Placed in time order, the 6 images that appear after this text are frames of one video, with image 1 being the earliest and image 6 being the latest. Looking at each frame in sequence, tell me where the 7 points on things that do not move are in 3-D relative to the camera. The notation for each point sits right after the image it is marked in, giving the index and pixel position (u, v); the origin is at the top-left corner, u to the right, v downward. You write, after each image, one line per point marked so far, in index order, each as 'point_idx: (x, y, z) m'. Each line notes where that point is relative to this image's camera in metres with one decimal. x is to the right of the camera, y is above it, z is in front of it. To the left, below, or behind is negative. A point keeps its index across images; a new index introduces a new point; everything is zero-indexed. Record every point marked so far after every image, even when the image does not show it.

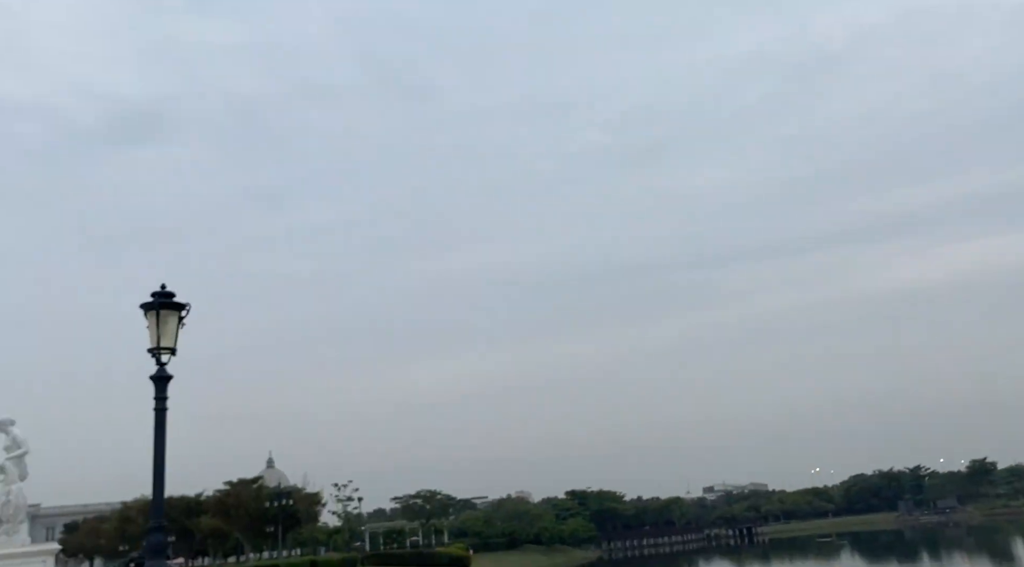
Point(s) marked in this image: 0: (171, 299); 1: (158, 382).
0: (-3.2, -0.1, +7.5) m
1: (-3.1, -0.9, +7.2) m
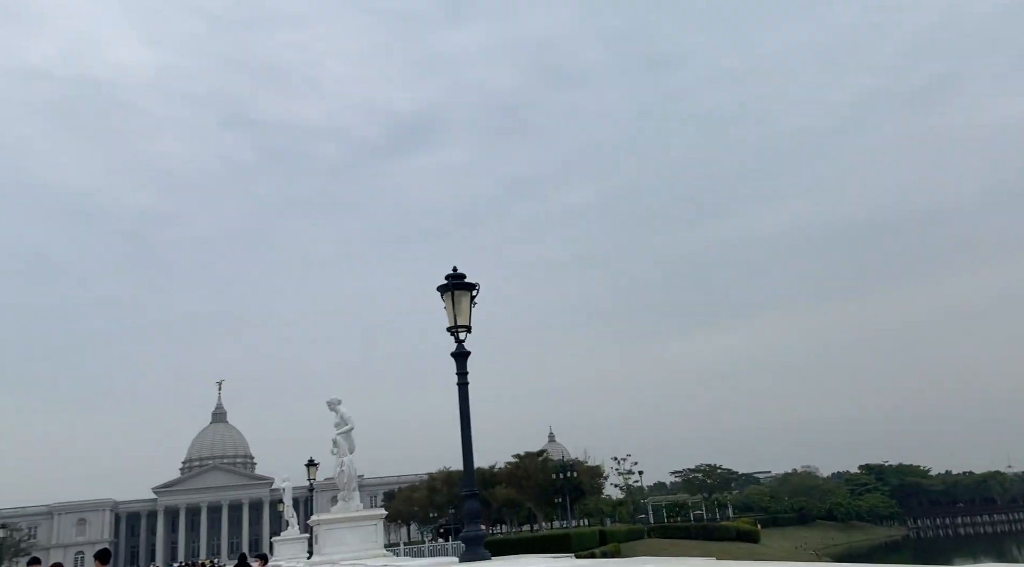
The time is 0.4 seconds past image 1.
0: (-0.5, +0.1, +8.1) m
1: (-0.5, -0.7, +7.9) m
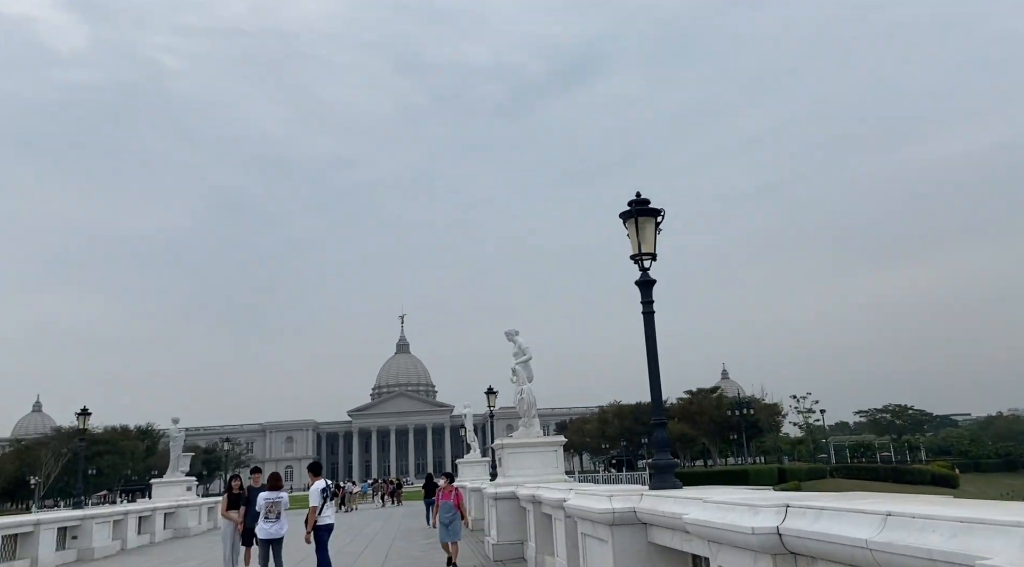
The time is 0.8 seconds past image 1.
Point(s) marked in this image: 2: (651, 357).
0: (+1.3, +0.8, +7.9) m
1: (+1.3, 0.0, +7.7) m
2: (+1.3, -0.7, +7.6) m
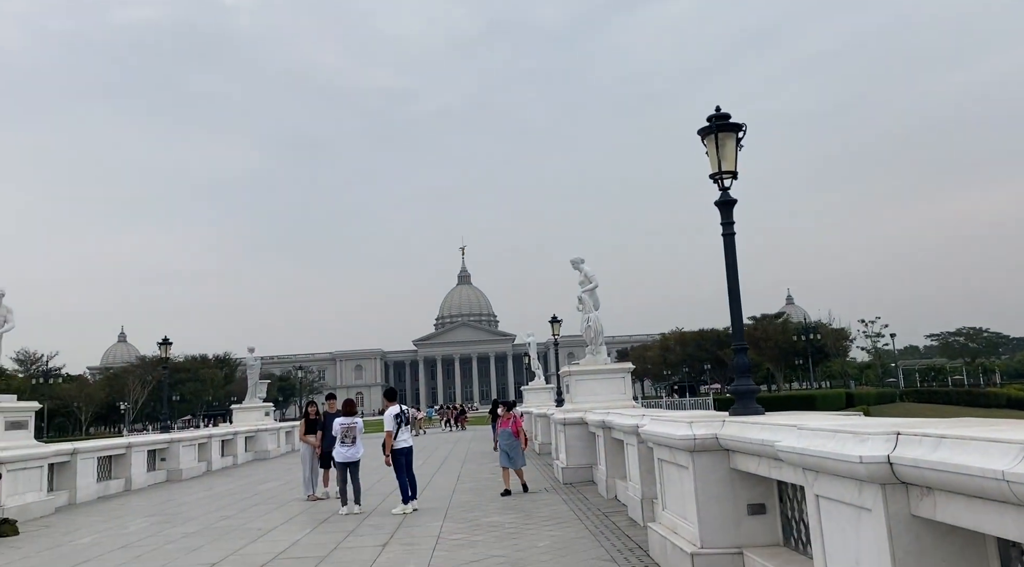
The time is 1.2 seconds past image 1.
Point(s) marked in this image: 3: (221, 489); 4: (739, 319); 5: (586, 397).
0: (+2.0, +1.5, +7.5) m
1: (+2.0, +0.7, +7.4) m
2: (+2.0, 0.0, +7.4) m
3: (-7.1, -5.0, +19.6) m
4: (+2.1, -0.3, +7.3) m
5: (+1.4, -2.2, +15.4) m
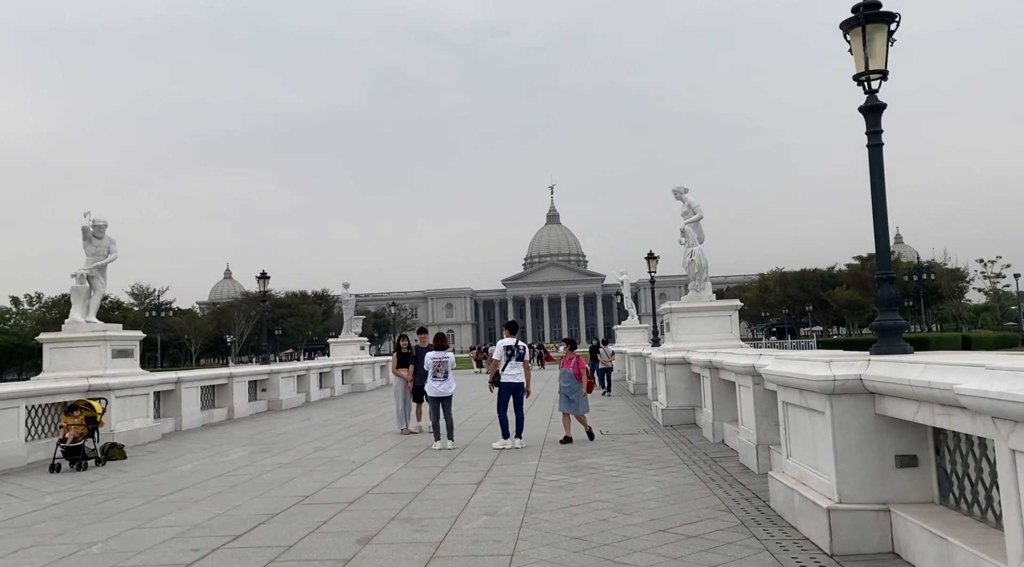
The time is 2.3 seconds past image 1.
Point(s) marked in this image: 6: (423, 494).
0: (+2.9, +2.2, +6.4) m
1: (+2.8, +1.4, +6.3) m
2: (+2.9, +0.6, +6.4) m
3: (-4.8, -3.4, +19.9) m
4: (+2.9, +0.3, +6.3) m
5: (+3.2, -0.9, +14.6) m
6: (-0.9, -2.2, +8.3) m
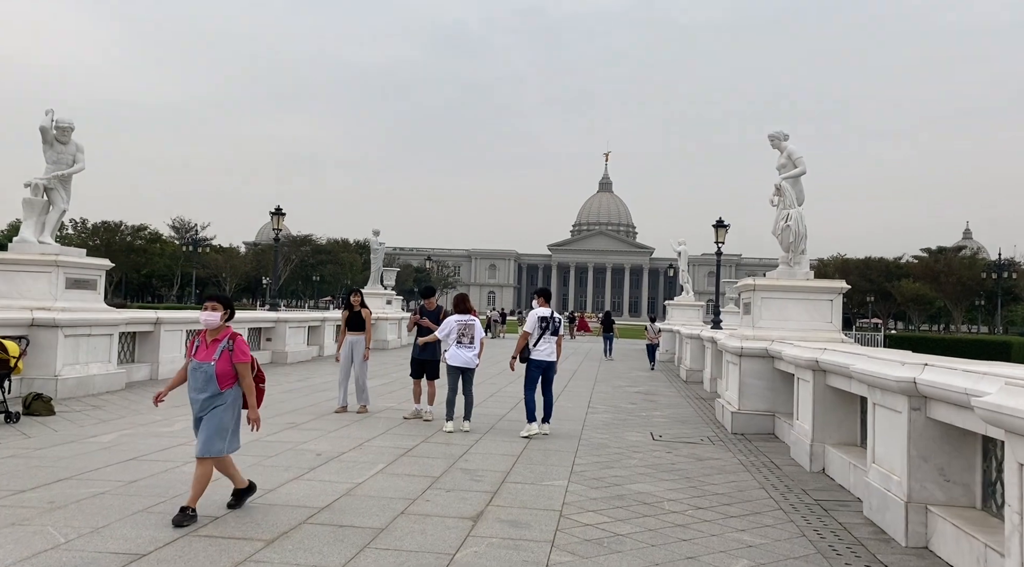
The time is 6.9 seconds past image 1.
0: (+3.2, +2.3, +3.1) m
1: (+3.1, +1.4, +3.1) m
2: (+3.1, +0.7, +3.1) m
3: (-4.1, -2.1, +17.2) m
4: (+3.1, +0.4, +3.1) m
5: (+3.7, -0.5, +11.4) m
6: (-0.8, -1.7, +5.4) m
